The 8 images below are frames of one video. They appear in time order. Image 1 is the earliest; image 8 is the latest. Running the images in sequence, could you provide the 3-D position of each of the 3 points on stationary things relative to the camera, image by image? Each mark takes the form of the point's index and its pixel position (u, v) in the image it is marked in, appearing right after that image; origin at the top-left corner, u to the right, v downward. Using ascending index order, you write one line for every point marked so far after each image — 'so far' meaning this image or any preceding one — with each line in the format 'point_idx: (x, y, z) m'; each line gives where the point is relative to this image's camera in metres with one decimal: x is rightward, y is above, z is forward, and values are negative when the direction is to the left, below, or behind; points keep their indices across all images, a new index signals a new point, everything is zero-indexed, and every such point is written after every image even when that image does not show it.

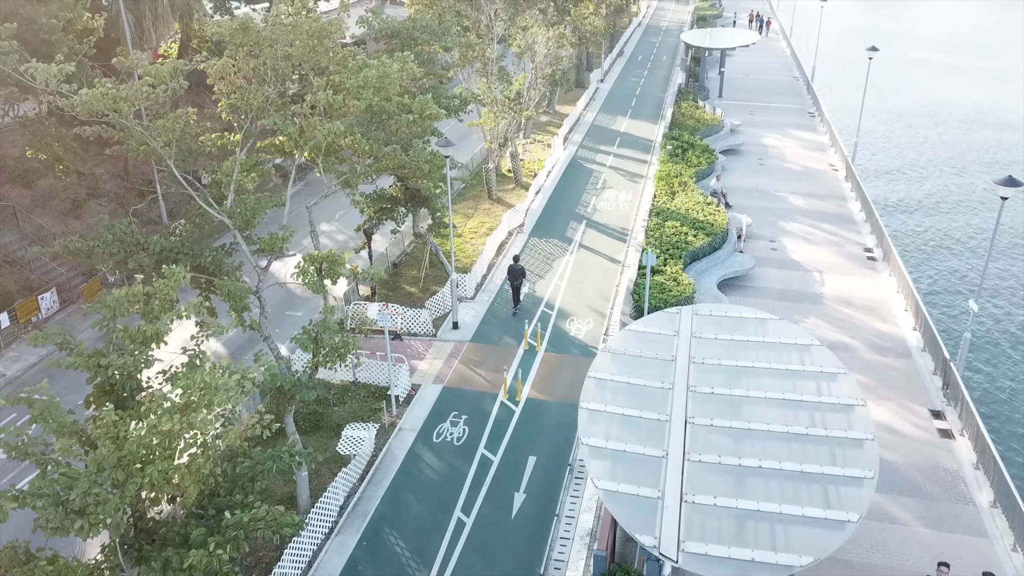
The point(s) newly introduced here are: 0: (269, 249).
0: (-5.2, +0.8, +17.0) m
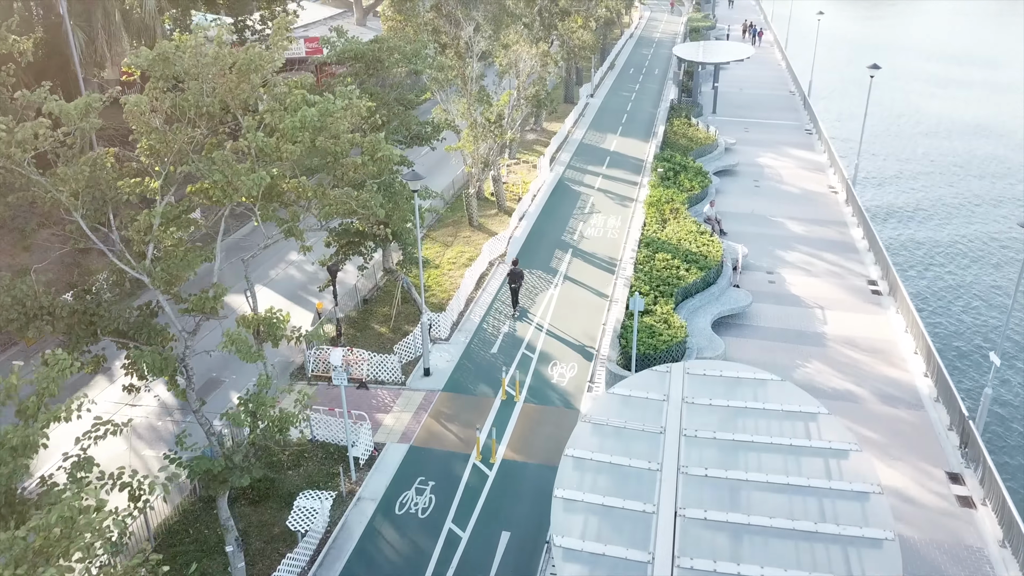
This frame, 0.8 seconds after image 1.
0: (-5.9, -0.4, +14.8) m
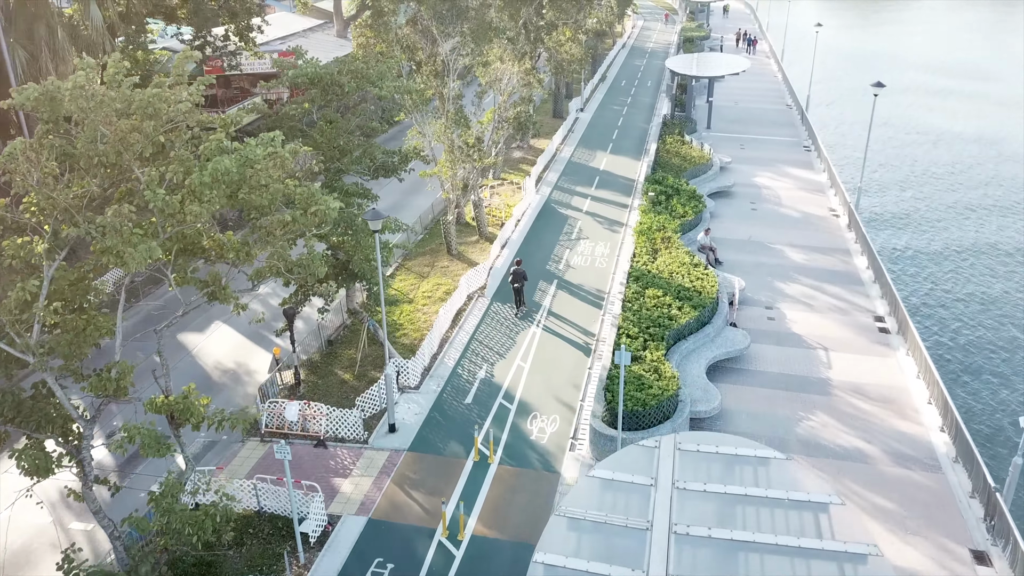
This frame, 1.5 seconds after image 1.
0: (-6.6, -1.6, +12.5) m
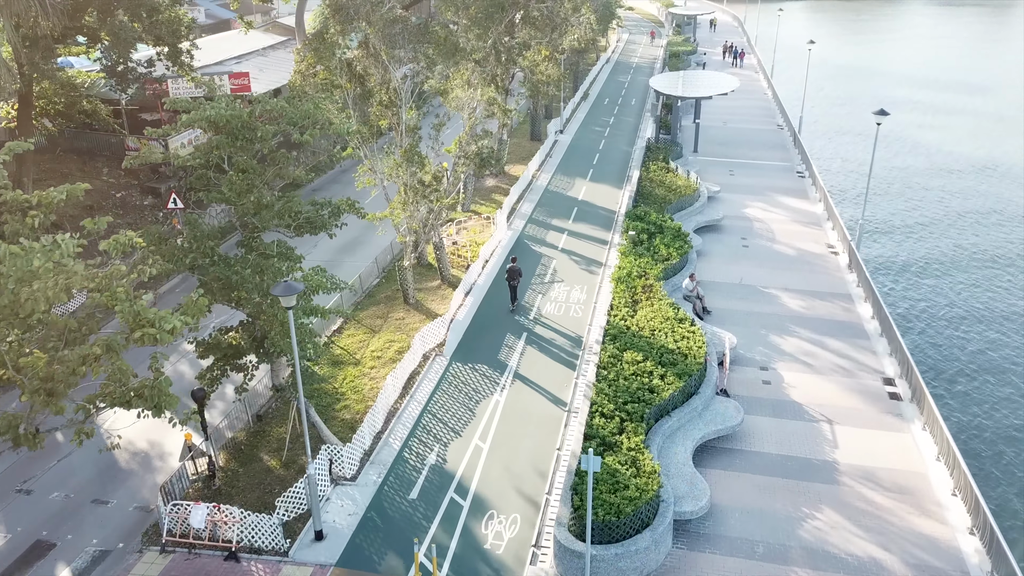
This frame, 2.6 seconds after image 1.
0: (-7.6, -3.4, +8.9) m
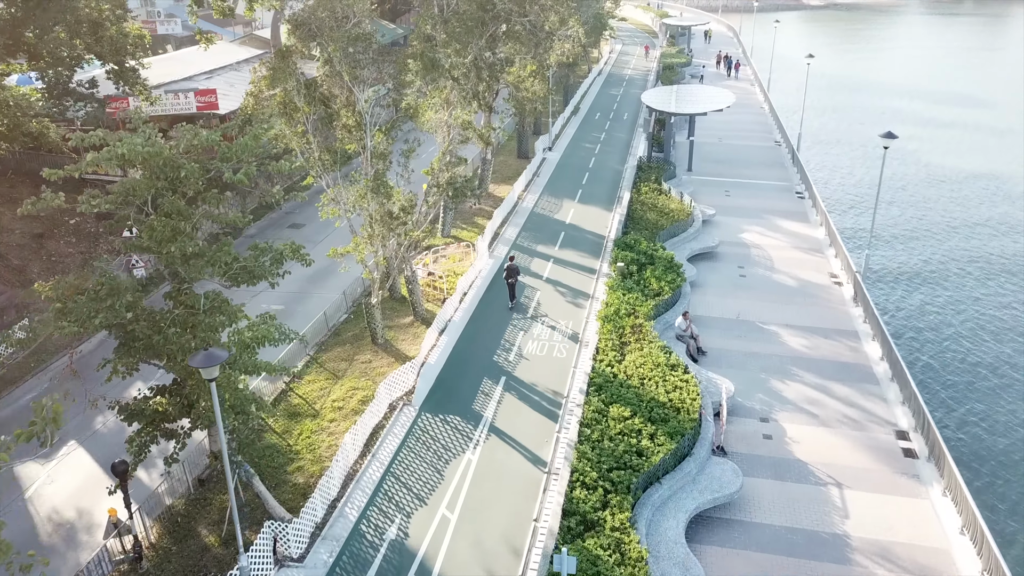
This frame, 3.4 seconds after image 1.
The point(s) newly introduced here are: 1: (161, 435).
0: (-8.3, -4.5, +6.5) m
1: (-7.6, -3.2, +17.1) m
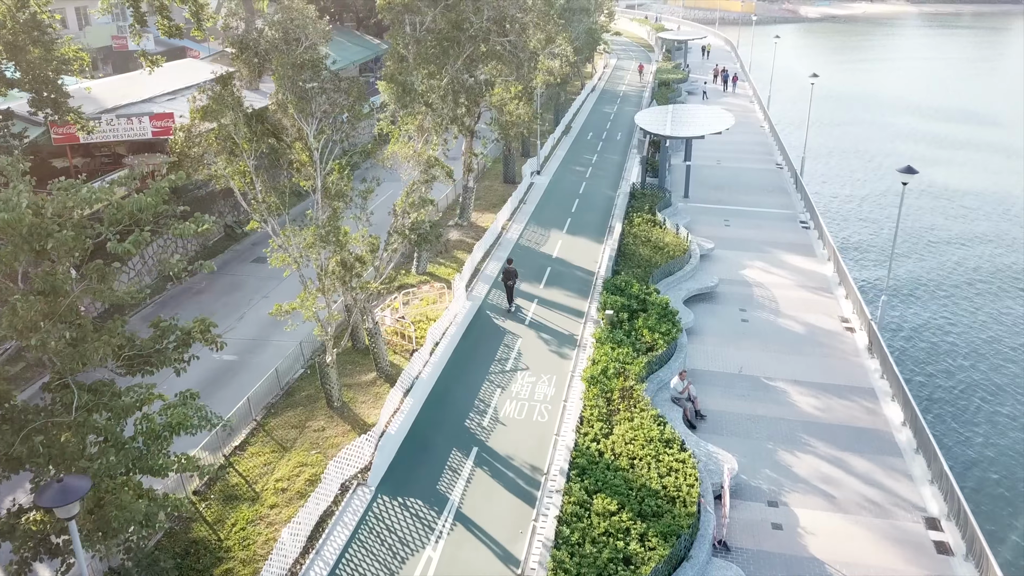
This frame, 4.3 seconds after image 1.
0: (-9.0, -5.9, +3.4) m
1: (-8.4, -4.7, +14.0) m
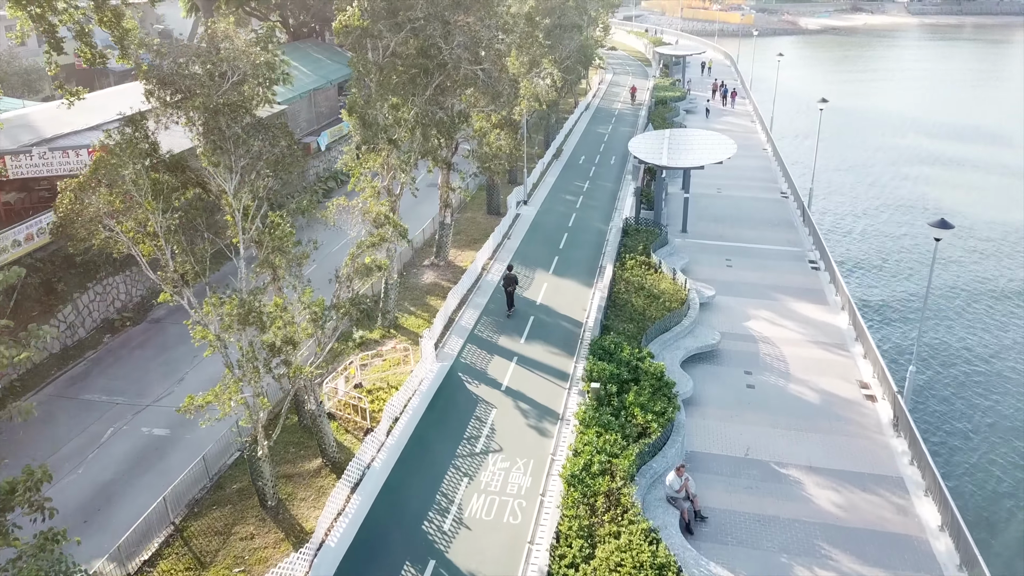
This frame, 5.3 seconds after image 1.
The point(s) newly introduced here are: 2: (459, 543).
0: (-9.8, -7.7, -0.2) m
1: (-9.2, -6.6, +10.4) m
2: (-1.3, -6.3, +19.3) m
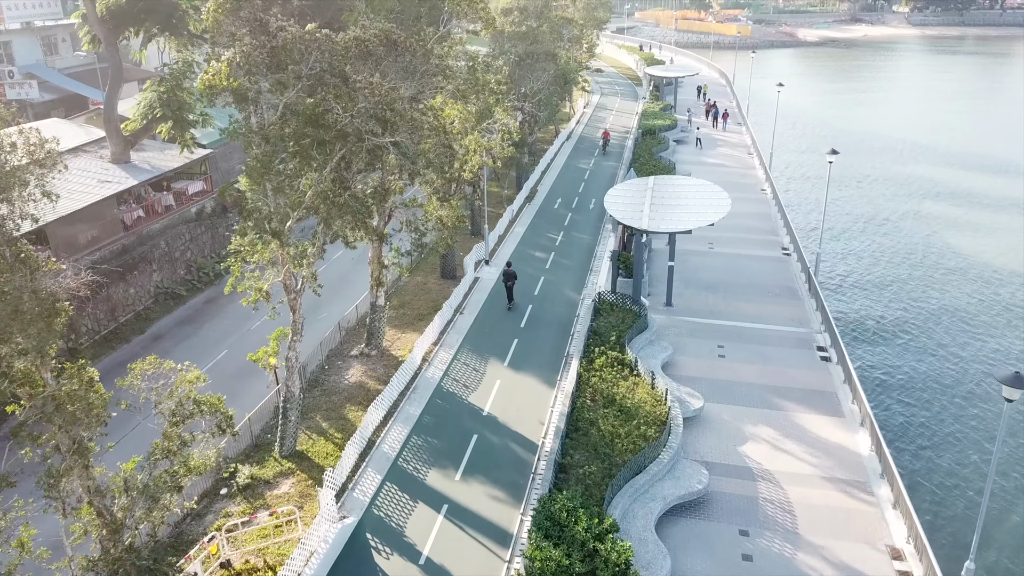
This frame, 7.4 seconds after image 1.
0: (-11.7, -11.0, -6.6) m
1: (-11.1, -10.0, +4.0) m
2: (-3.3, -9.8, +12.9) m
